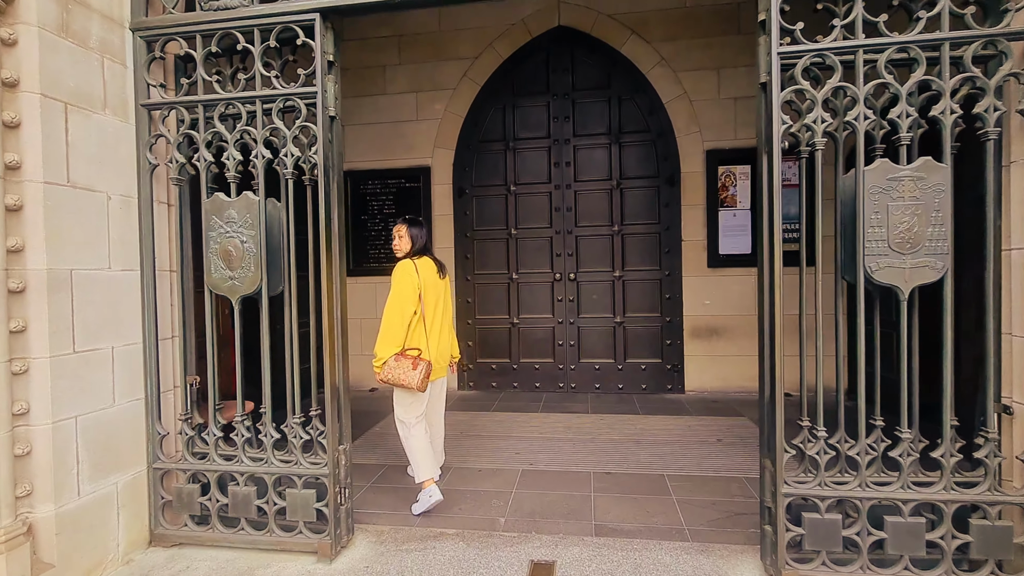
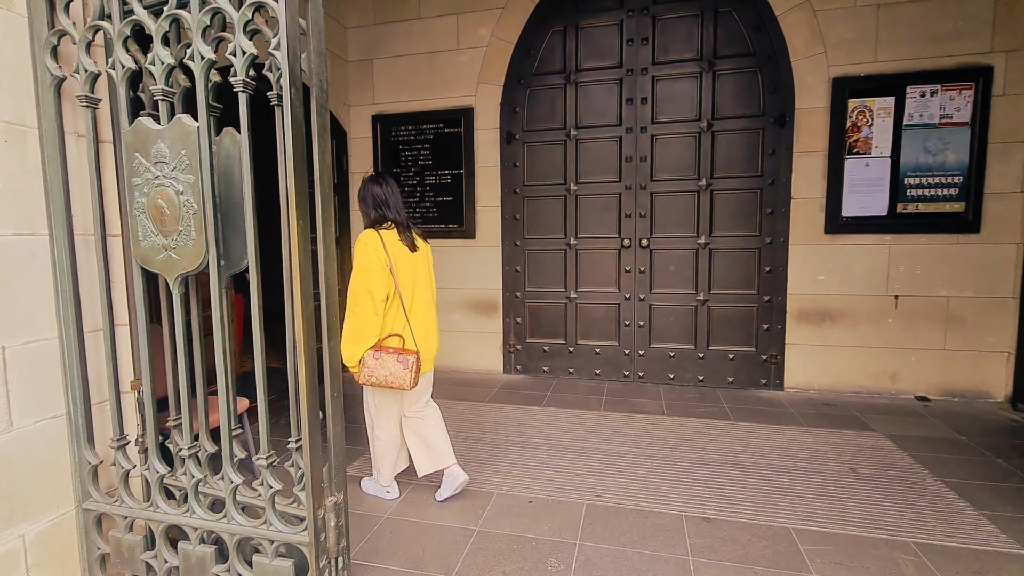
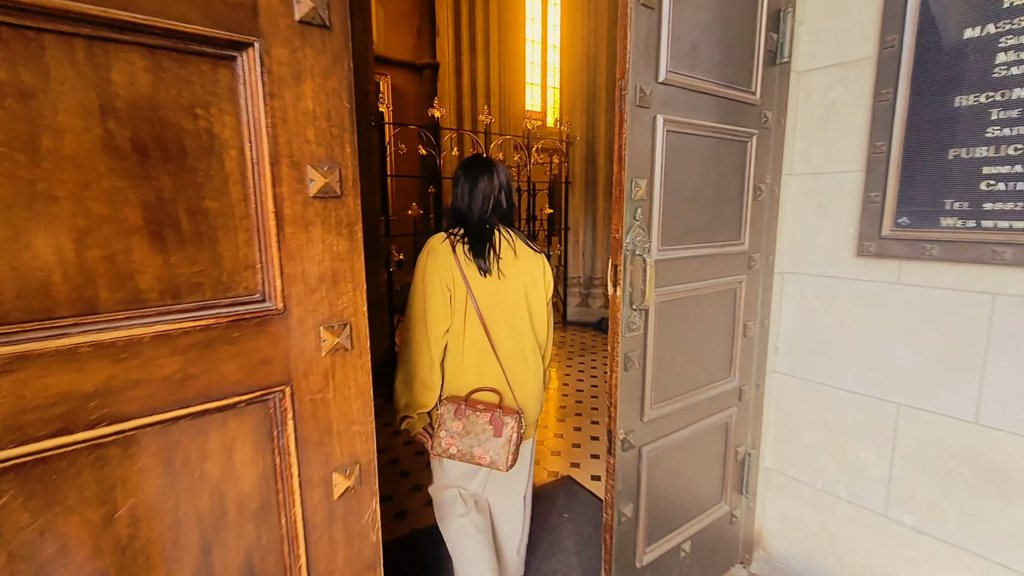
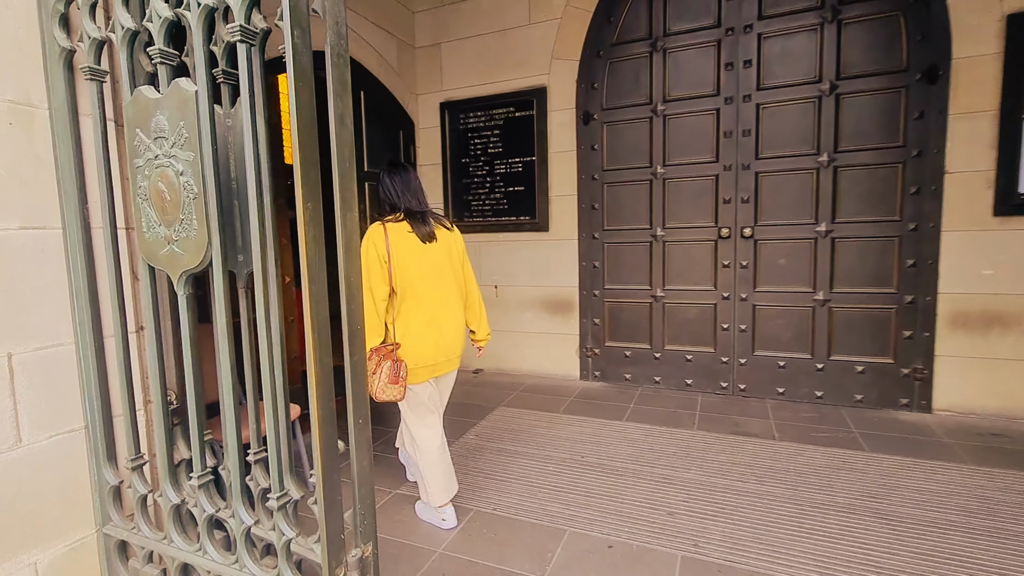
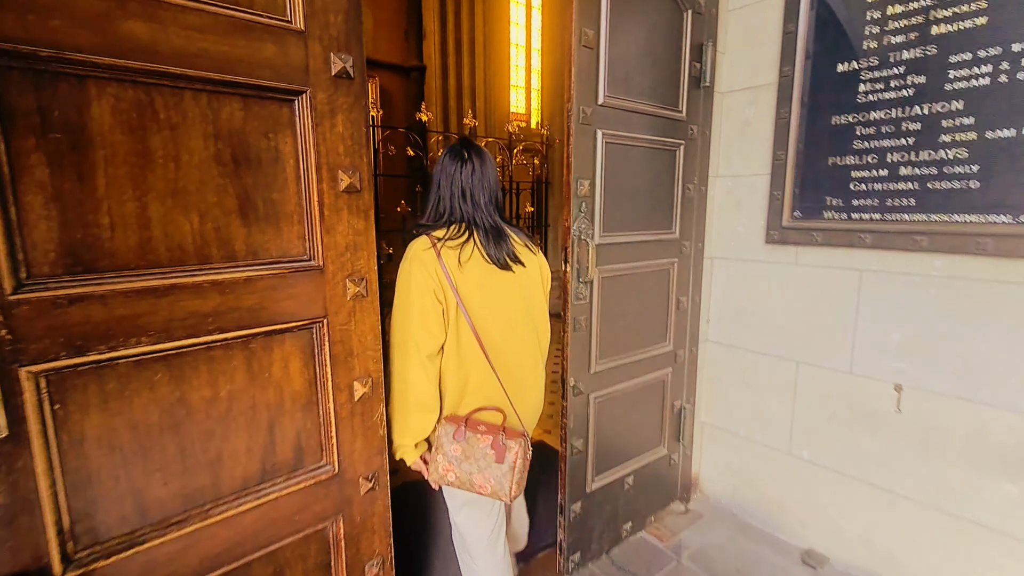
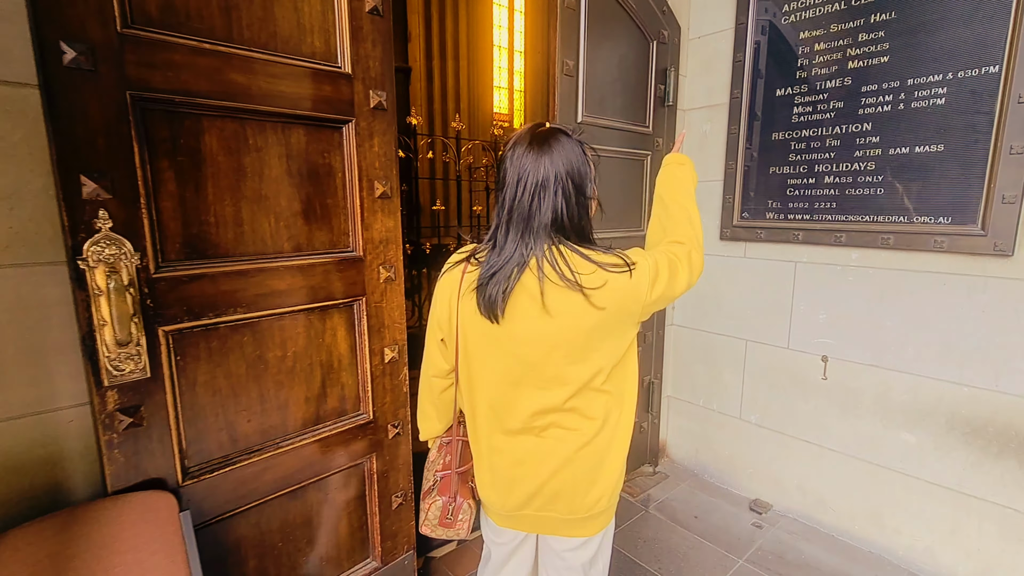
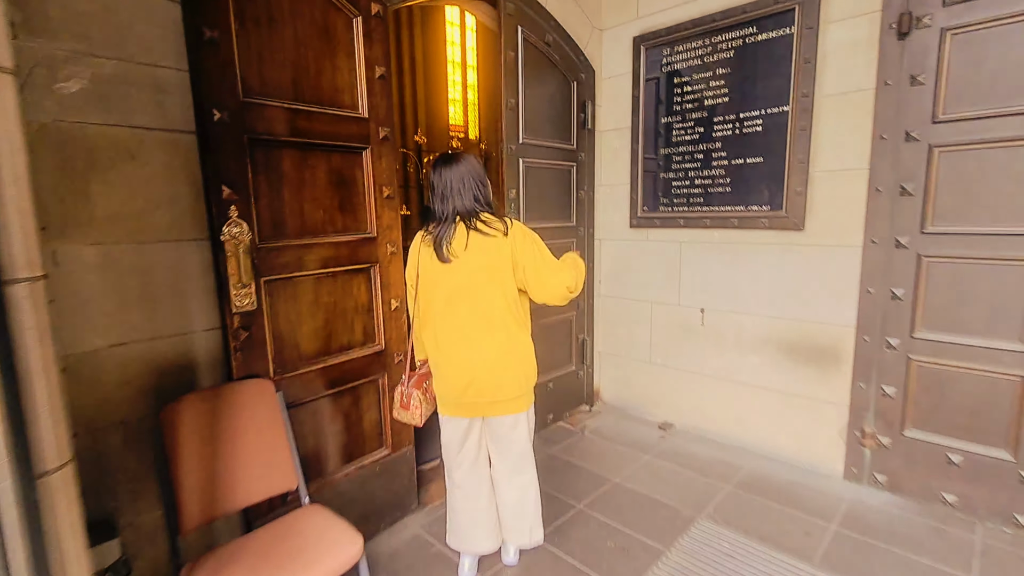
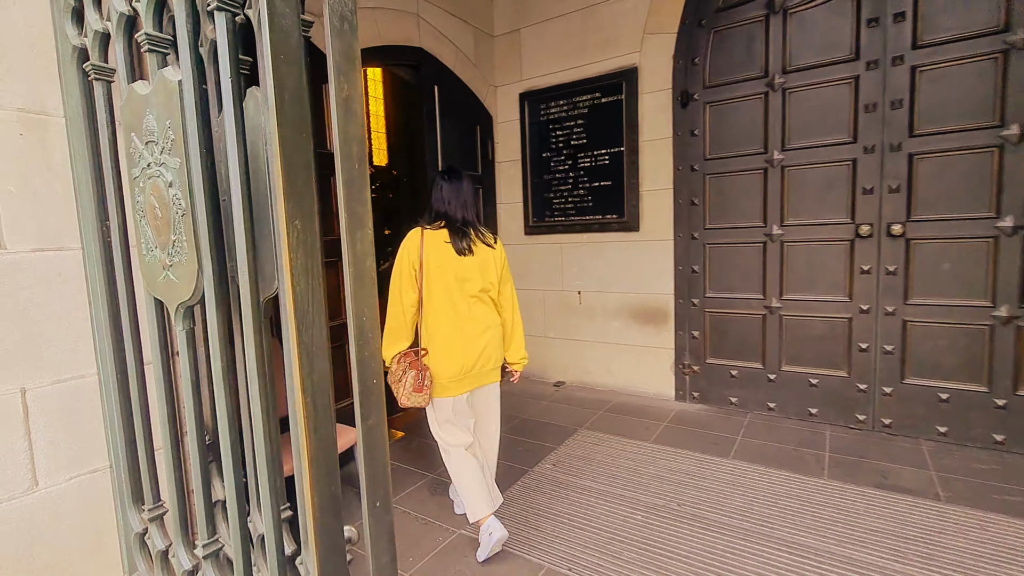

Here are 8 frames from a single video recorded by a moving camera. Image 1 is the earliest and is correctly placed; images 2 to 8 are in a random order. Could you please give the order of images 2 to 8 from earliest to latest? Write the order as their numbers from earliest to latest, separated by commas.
2, 4, 8, 7, 6, 5, 3
